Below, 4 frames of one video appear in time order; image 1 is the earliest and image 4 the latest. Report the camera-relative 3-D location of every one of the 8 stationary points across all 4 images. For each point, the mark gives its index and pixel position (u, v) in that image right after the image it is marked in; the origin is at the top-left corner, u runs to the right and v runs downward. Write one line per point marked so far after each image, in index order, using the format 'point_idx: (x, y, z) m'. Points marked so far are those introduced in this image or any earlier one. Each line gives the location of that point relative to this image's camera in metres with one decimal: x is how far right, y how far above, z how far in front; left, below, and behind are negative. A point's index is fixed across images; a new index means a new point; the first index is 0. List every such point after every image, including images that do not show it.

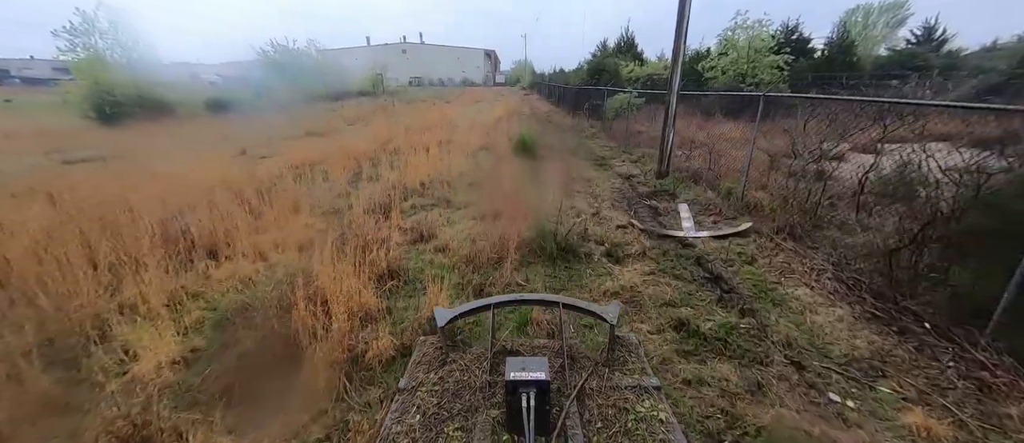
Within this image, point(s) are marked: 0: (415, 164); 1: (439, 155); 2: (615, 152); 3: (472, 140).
0: (-1.7, +1.1, +6.8) m
1: (-1.4, +1.4, +7.5) m
2: (+2.2, +1.5, +7.5) m
3: (-0.9, +2.0, +8.7) m
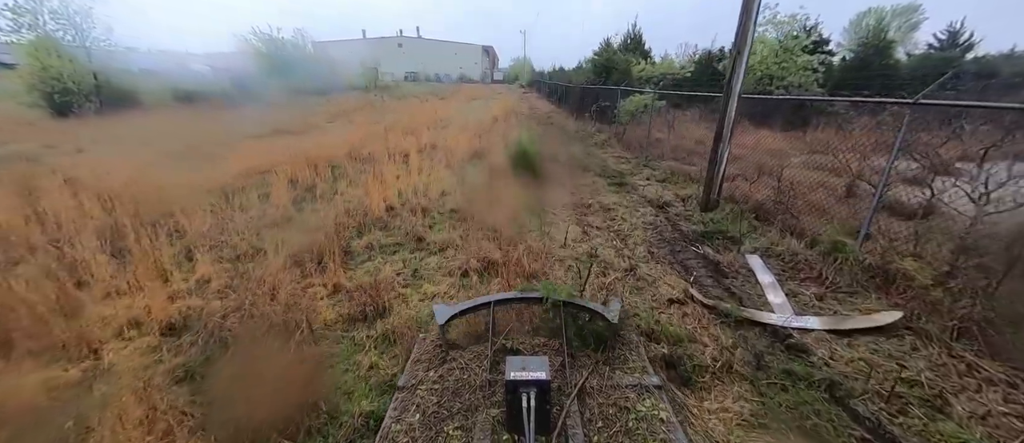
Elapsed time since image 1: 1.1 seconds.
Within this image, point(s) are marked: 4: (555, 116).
0: (-1.8, +0.8, +5.5) m
1: (-1.5, +1.0, +6.2) m
2: (+2.1, +1.0, +6.2) m
3: (-0.9, +1.6, +7.4) m
4: (+1.6, +4.0, +13.4) m
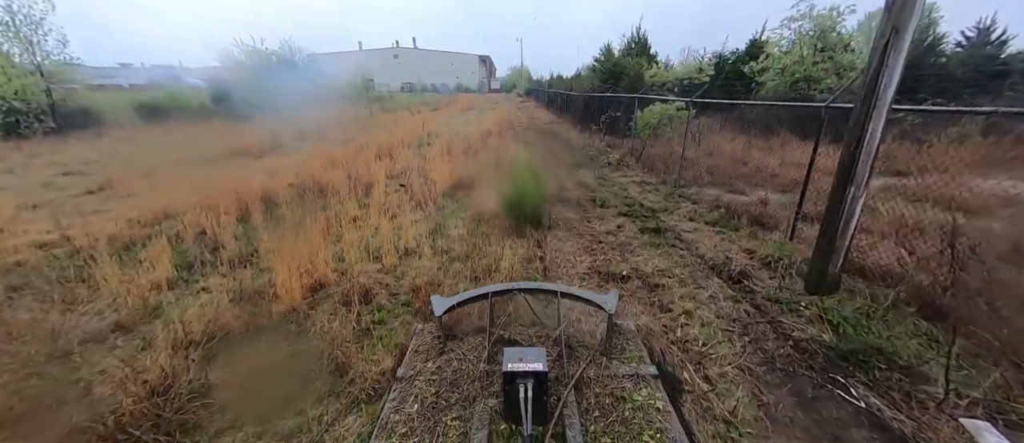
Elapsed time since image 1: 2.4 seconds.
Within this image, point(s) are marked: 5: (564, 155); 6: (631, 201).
0: (-1.9, +0.1, +4.1) m
1: (-1.6, +0.4, +4.8) m
2: (+2.1, +0.4, +4.8) m
3: (-1.0, +0.9, +6.0) m
4: (+1.5, +3.2, +12.0) m
5: (+1.0, +1.3, +7.2) m
6: (+1.5, +0.2, +4.4) m
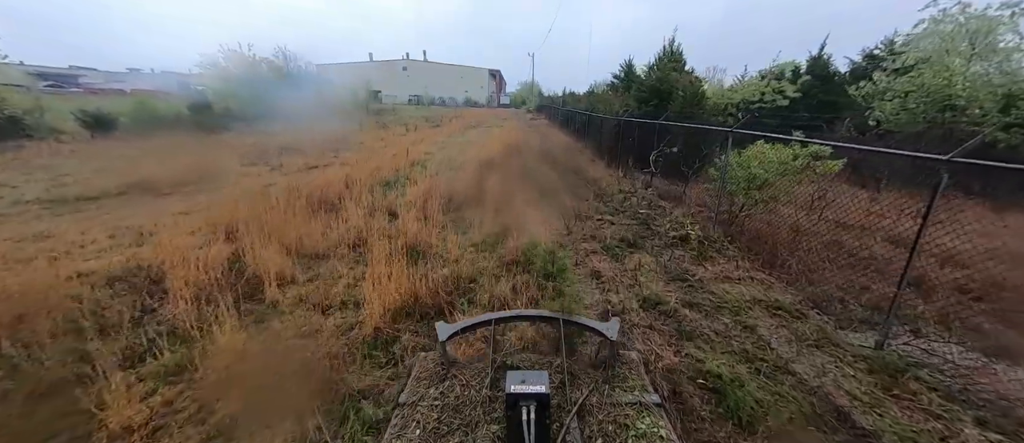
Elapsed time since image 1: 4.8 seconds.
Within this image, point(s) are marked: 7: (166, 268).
0: (-1.8, -1.0, +1.5) m
1: (-1.5, -0.7, +2.2) m
2: (+2.1, -0.8, +2.2) m
3: (-0.9, -0.2, +3.5) m
4: (+1.7, +1.7, +9.5) m
5: (+1.1, +0.1, +4.7) m
6: (+1.5, -0.9, +1.7) m
7: (-3.0, -0.4, +2.9) m
